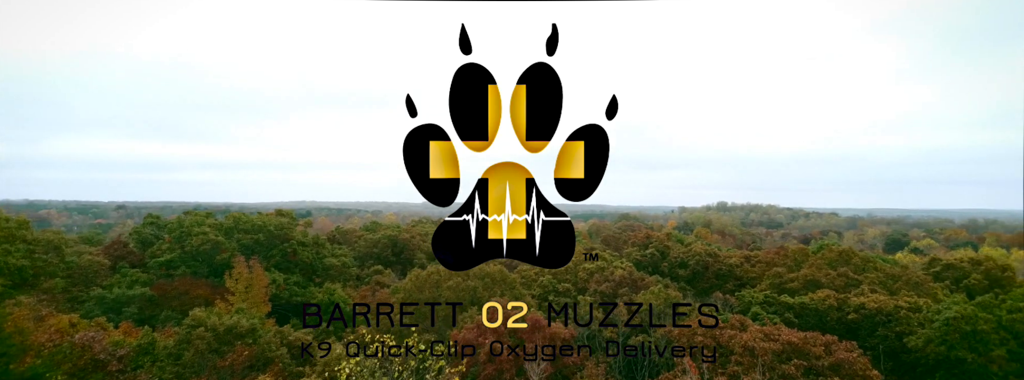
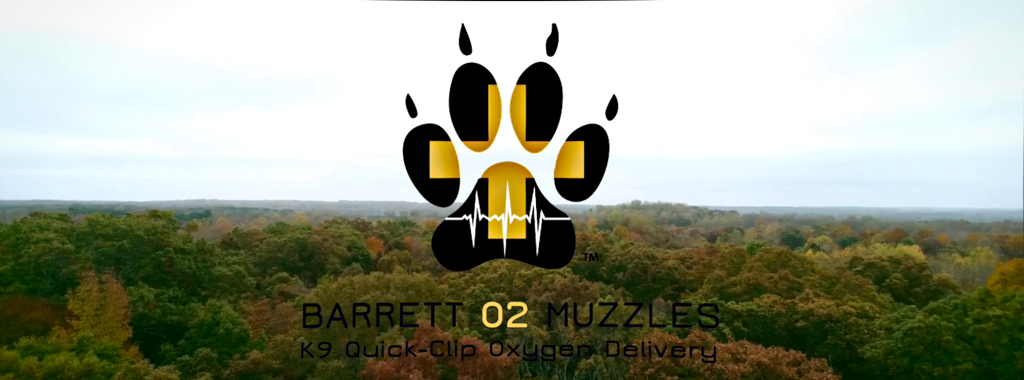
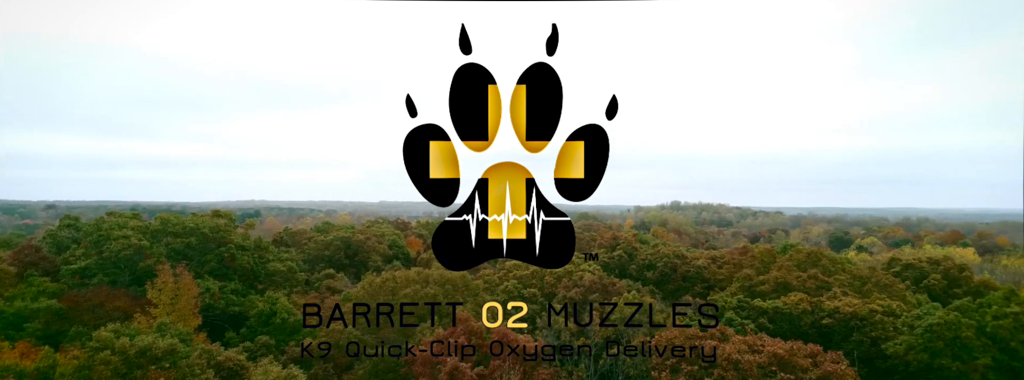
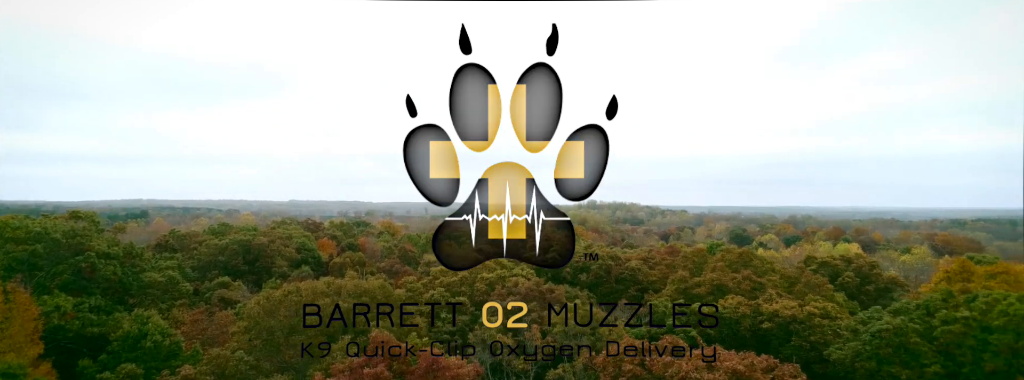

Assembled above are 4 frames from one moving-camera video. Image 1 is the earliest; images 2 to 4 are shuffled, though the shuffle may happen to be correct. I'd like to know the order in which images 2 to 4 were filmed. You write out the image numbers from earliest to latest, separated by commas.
3, 2, 4
